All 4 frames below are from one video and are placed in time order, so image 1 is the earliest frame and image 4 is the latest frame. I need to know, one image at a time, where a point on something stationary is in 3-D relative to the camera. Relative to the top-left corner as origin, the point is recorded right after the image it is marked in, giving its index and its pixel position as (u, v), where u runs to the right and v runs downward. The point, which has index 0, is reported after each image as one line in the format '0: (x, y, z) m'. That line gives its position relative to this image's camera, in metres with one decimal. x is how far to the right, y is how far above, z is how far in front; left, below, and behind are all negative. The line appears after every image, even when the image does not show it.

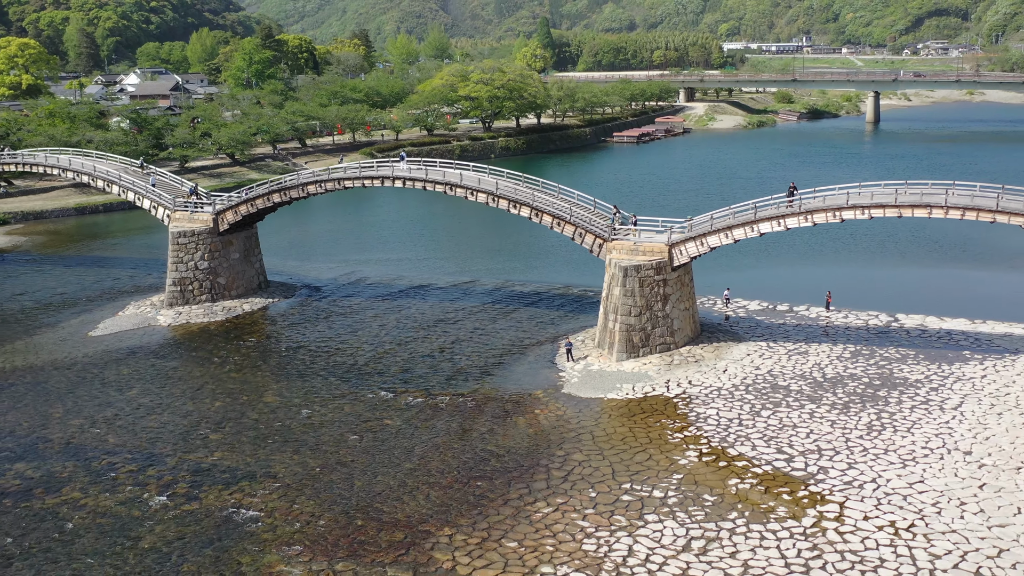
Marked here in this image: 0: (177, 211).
0: (-5.5, +1.2, +19.7) m
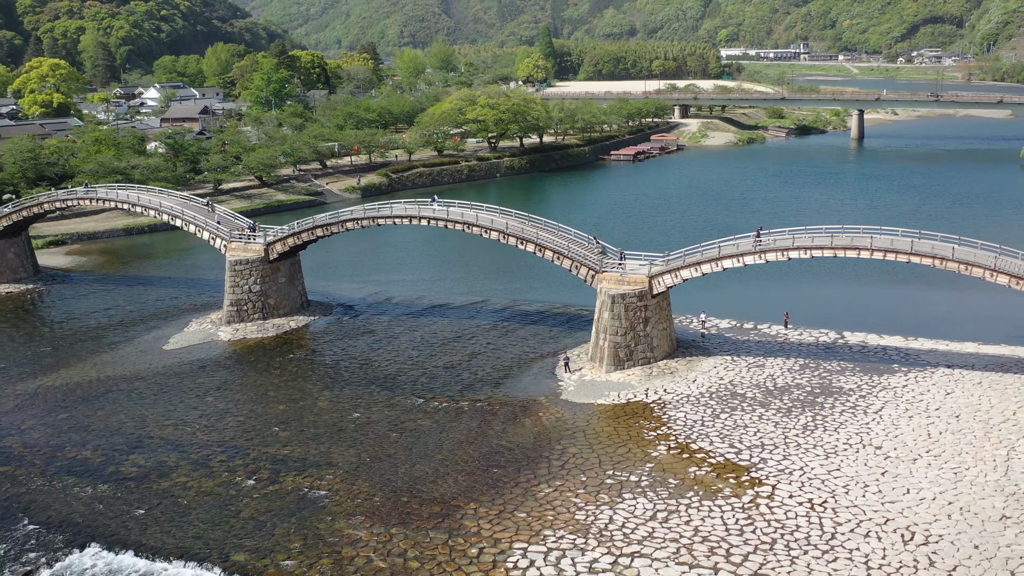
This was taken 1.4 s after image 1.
0: (-5.4, +0.9, +23.0) m
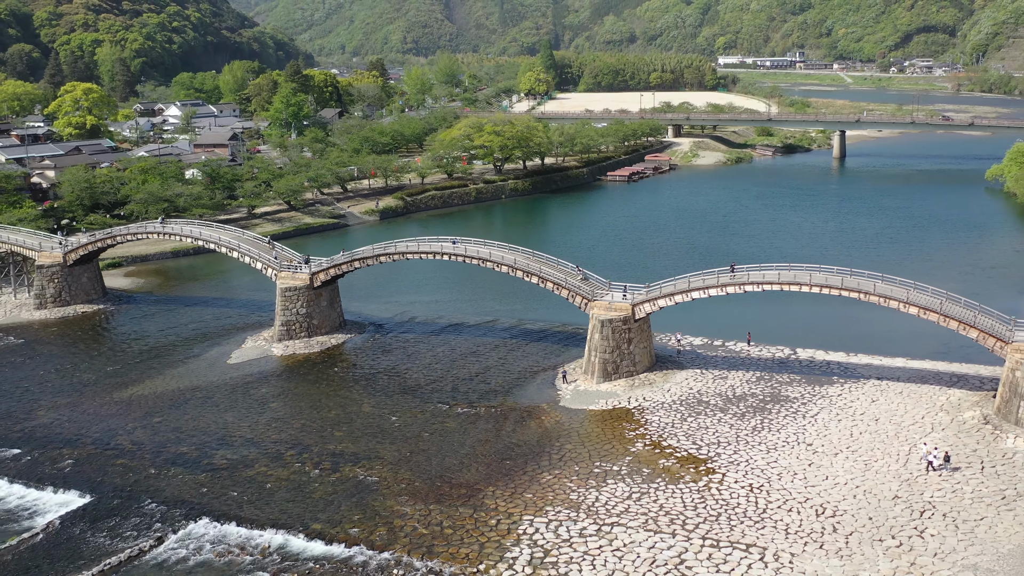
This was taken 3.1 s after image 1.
0: (-5.2, +0.4, +27.1) m
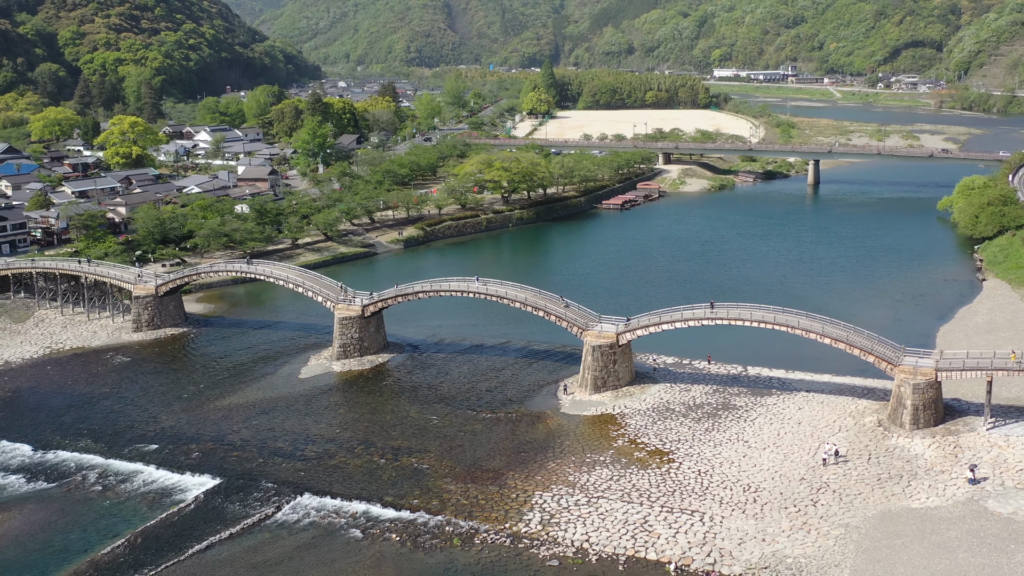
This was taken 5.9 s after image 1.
0: (-4.9, -0.4, +33.8) m
